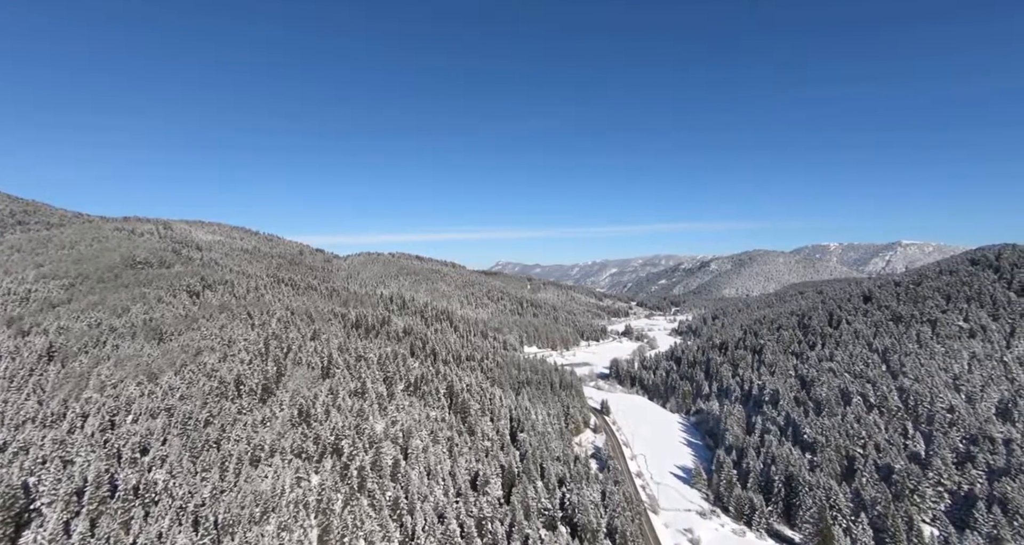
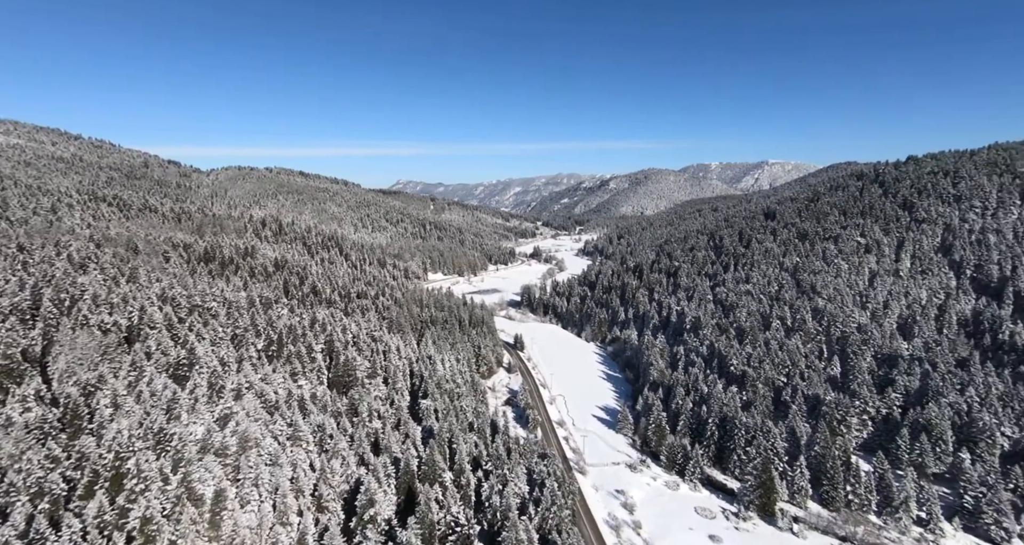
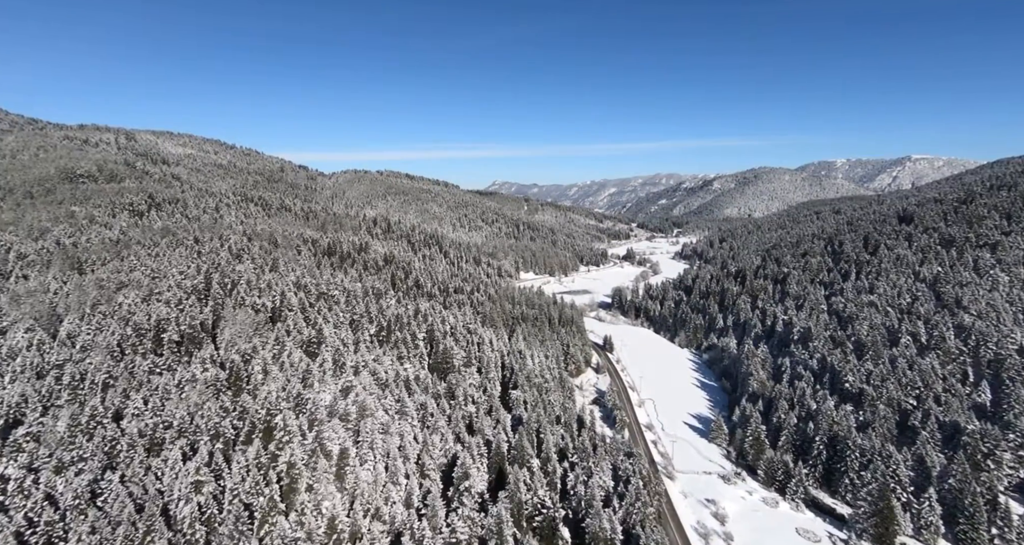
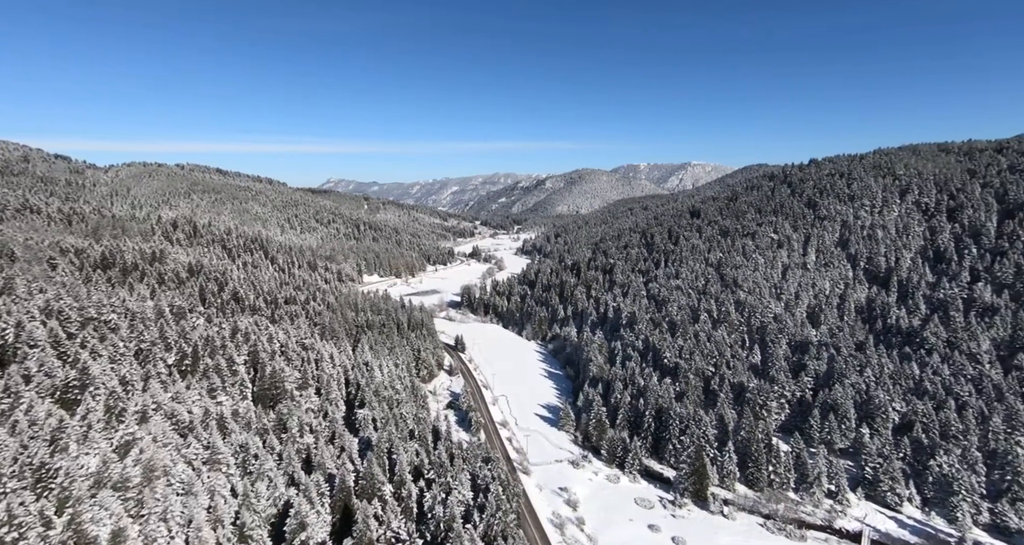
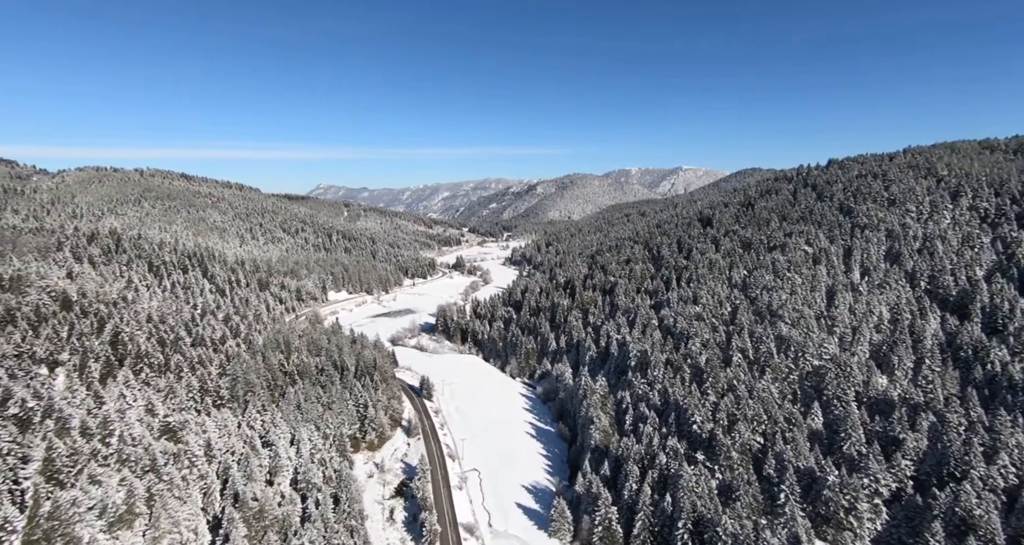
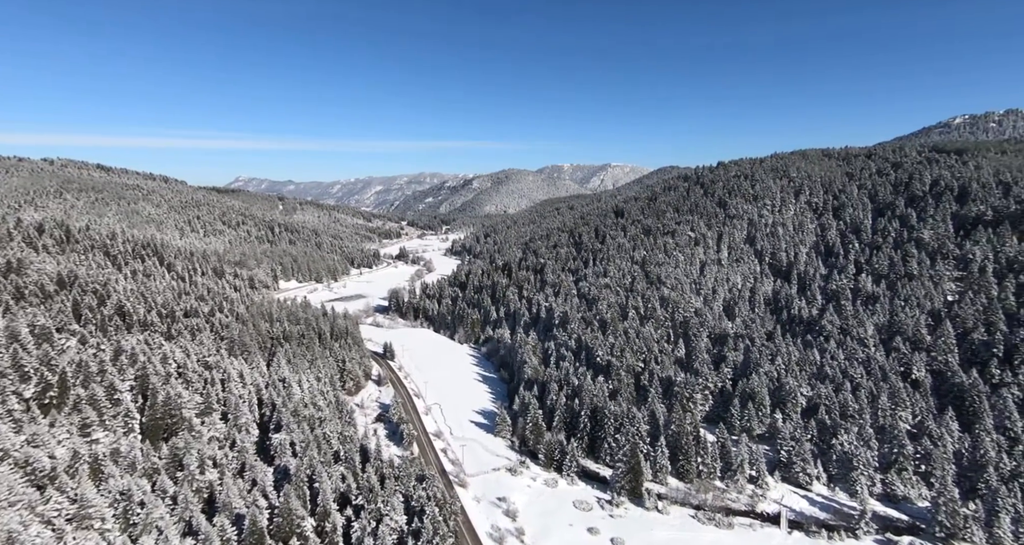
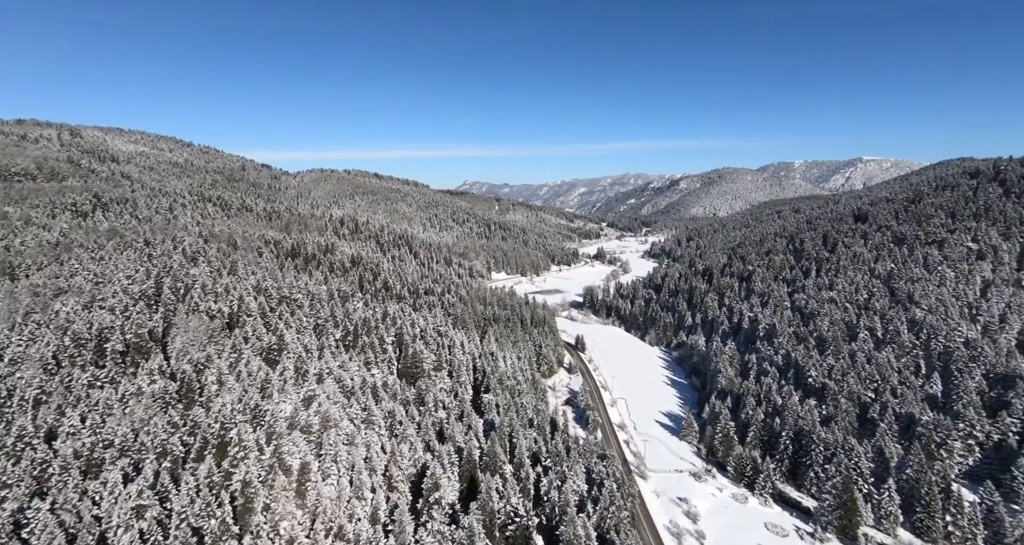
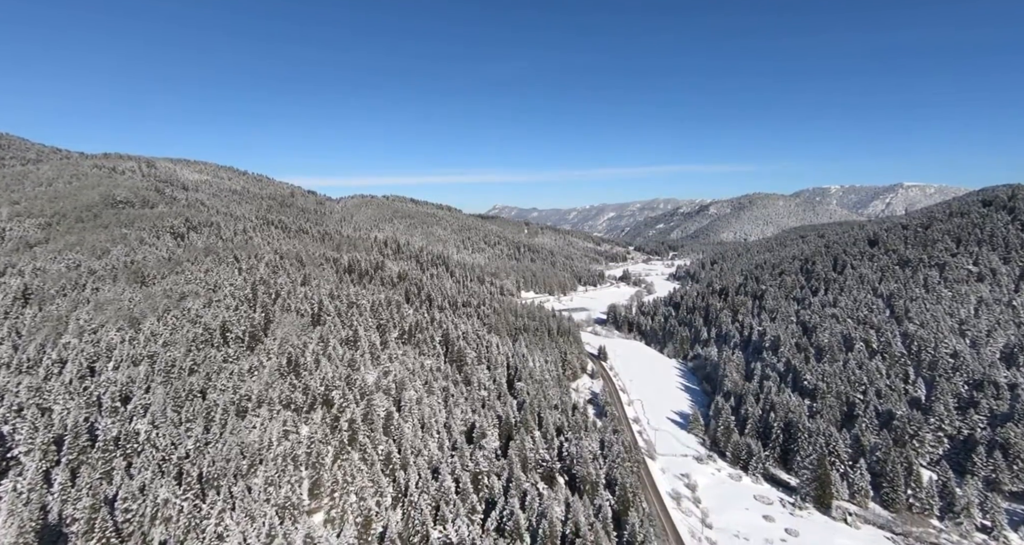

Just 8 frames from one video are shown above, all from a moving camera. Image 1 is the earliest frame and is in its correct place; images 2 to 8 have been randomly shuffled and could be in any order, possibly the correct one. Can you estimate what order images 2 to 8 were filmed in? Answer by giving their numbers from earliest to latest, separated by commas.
8, 3, 7, 2, 4, 6, 5
